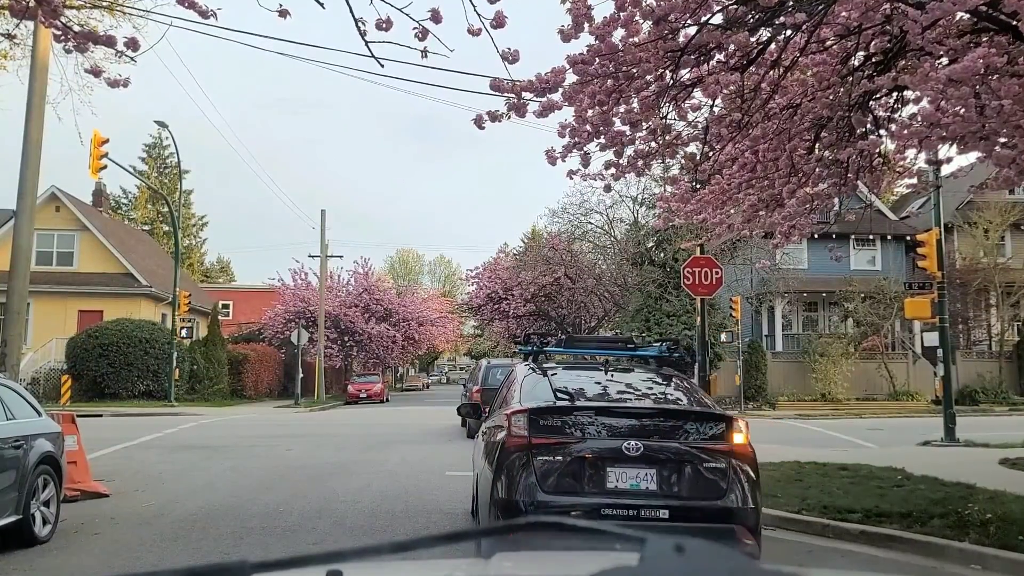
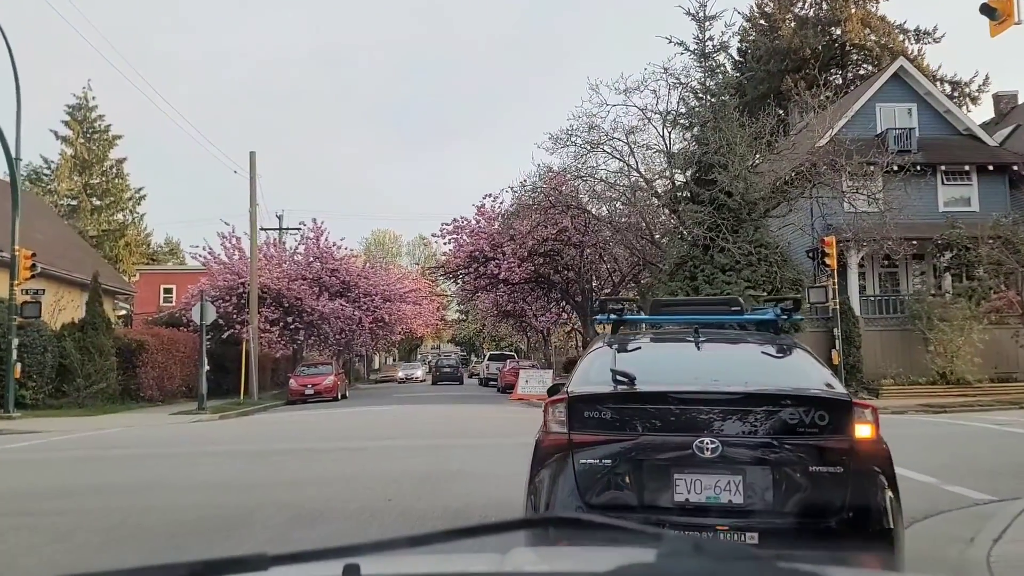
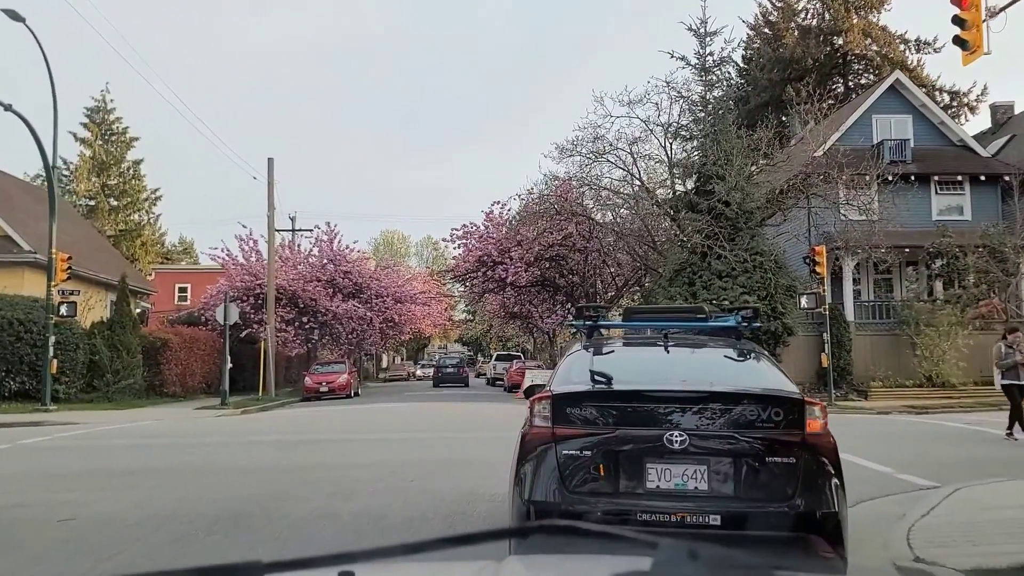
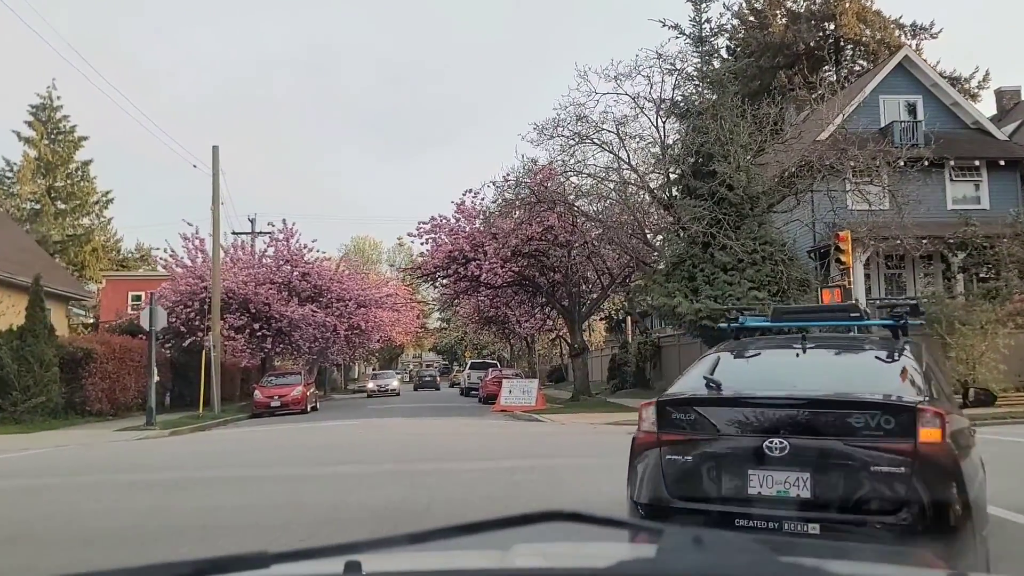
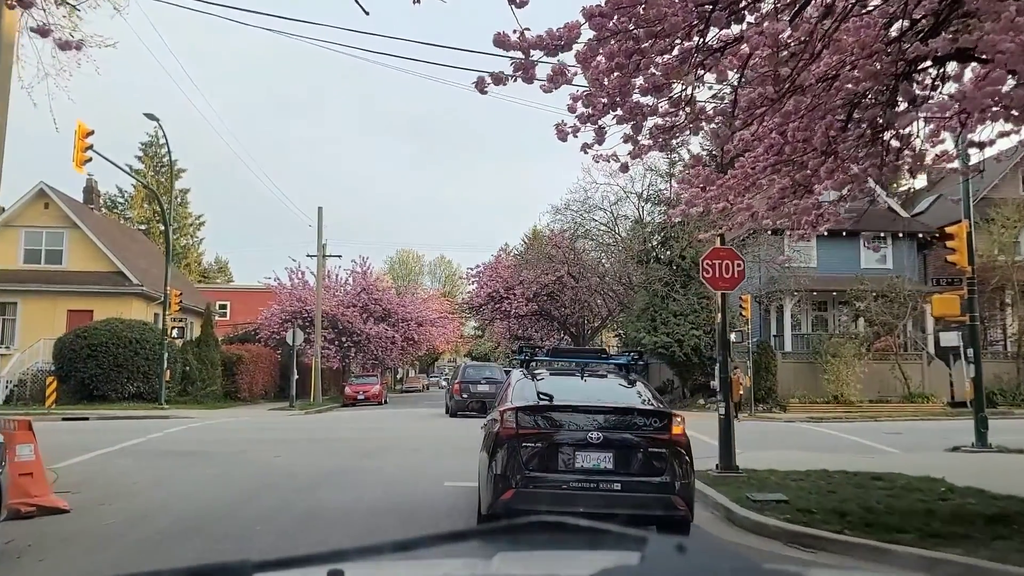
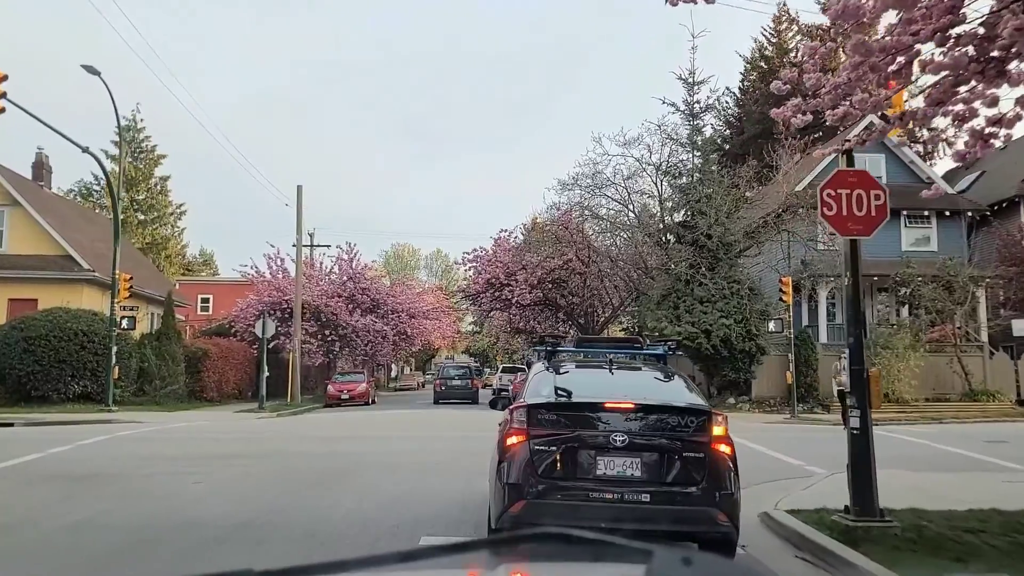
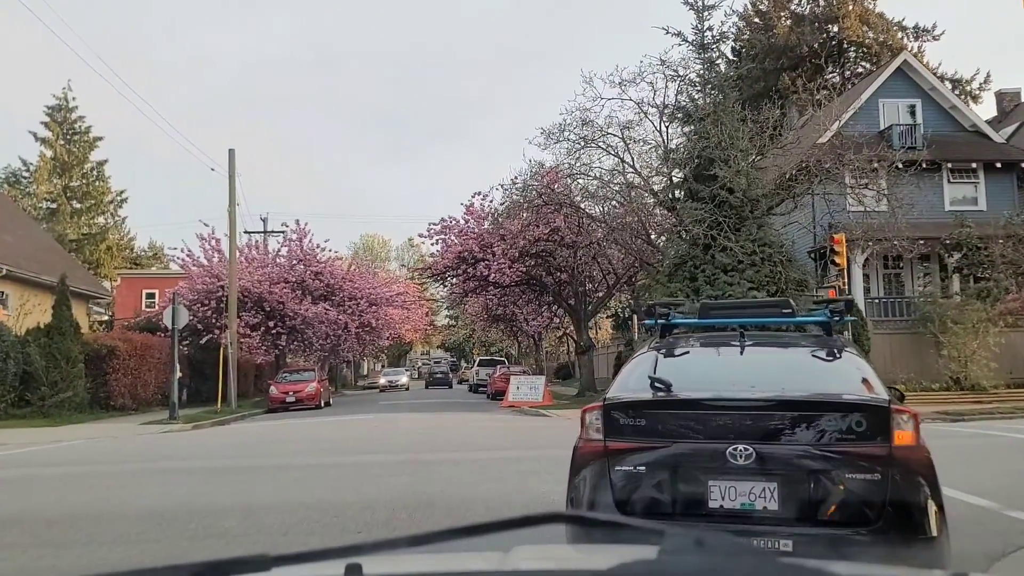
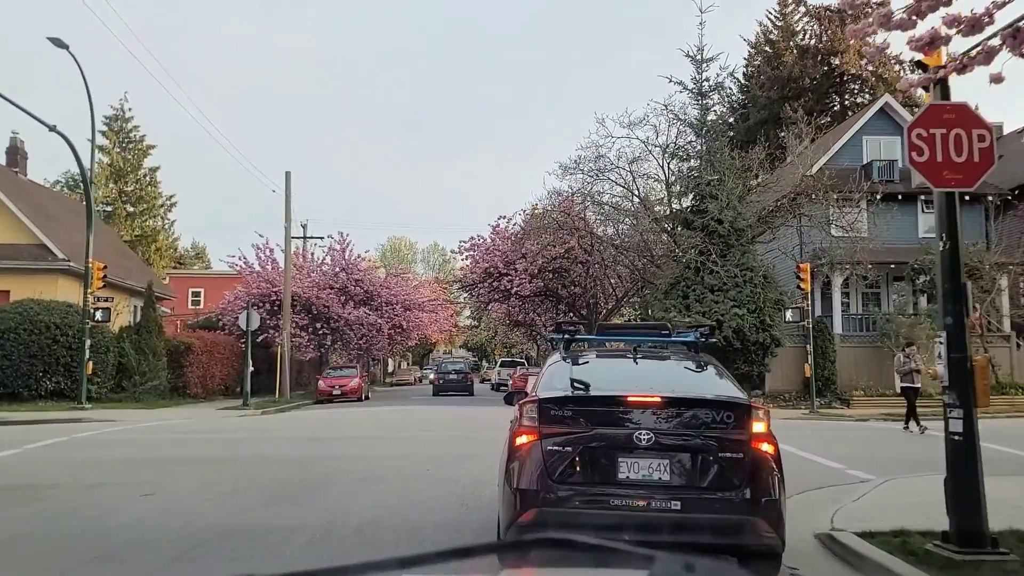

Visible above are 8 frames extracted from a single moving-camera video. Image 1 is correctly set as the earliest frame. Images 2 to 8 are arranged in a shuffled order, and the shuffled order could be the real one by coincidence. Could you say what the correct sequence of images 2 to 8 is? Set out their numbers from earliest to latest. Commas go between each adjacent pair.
5, 6, 8, 3, 2, 7, 4
